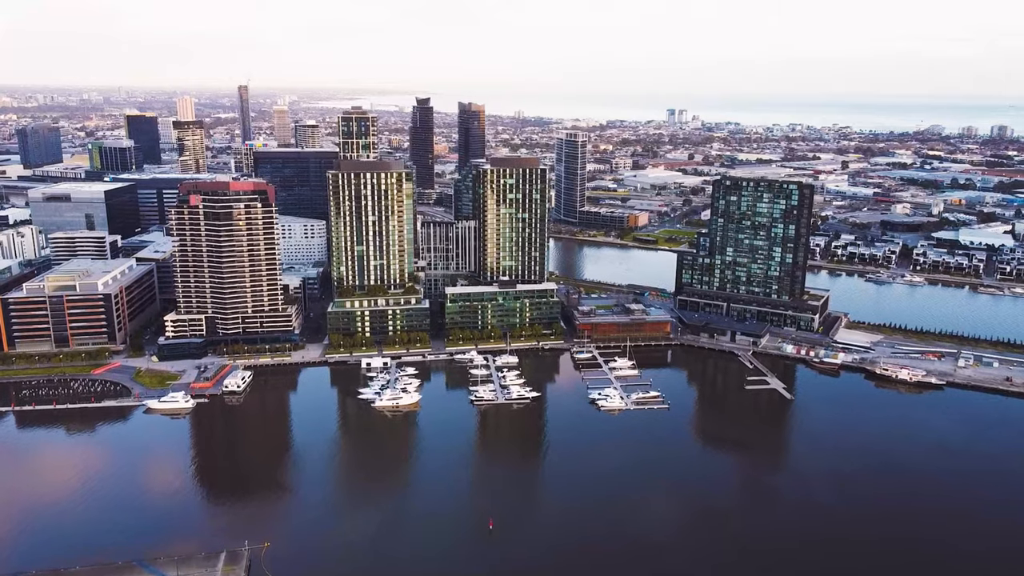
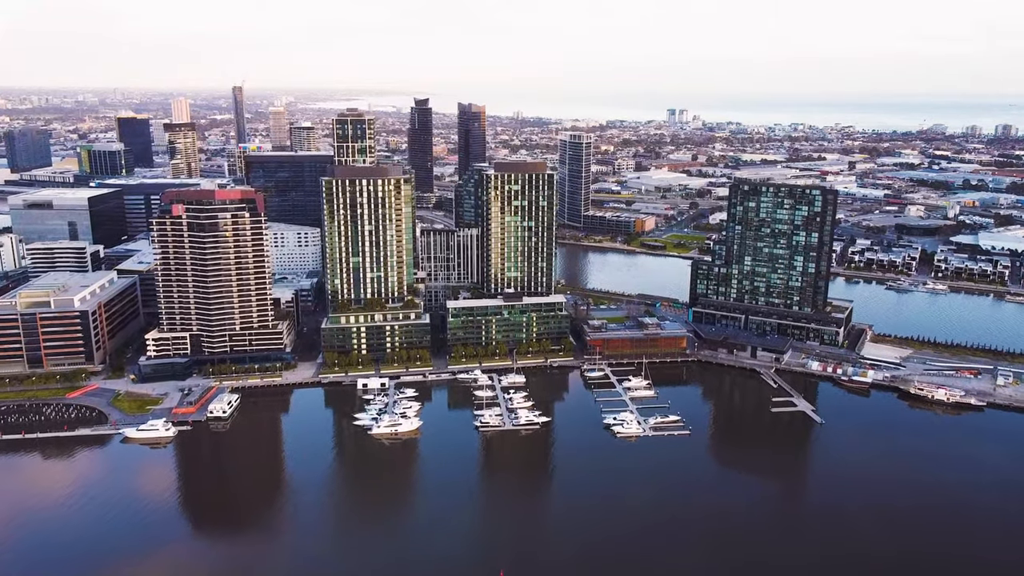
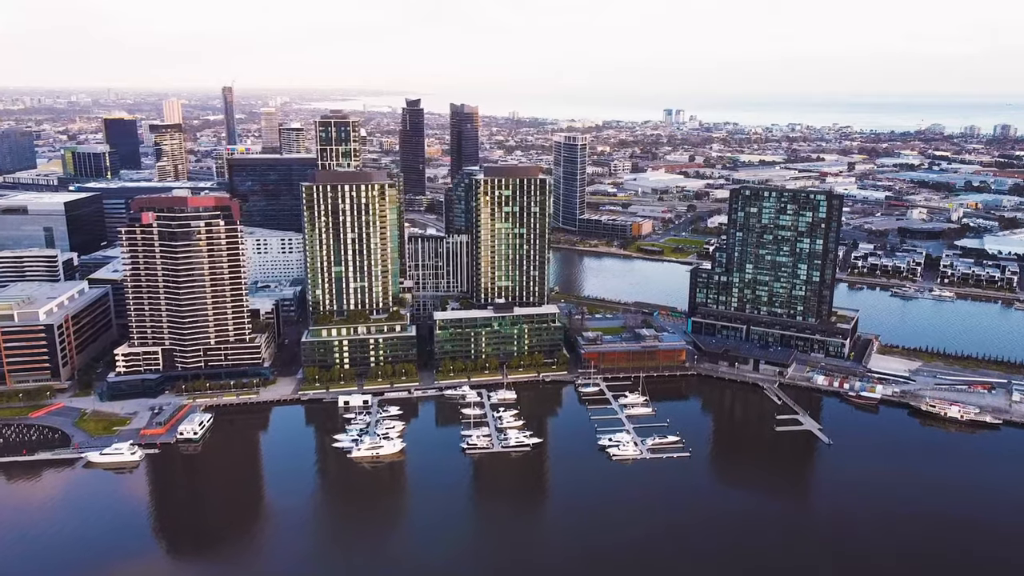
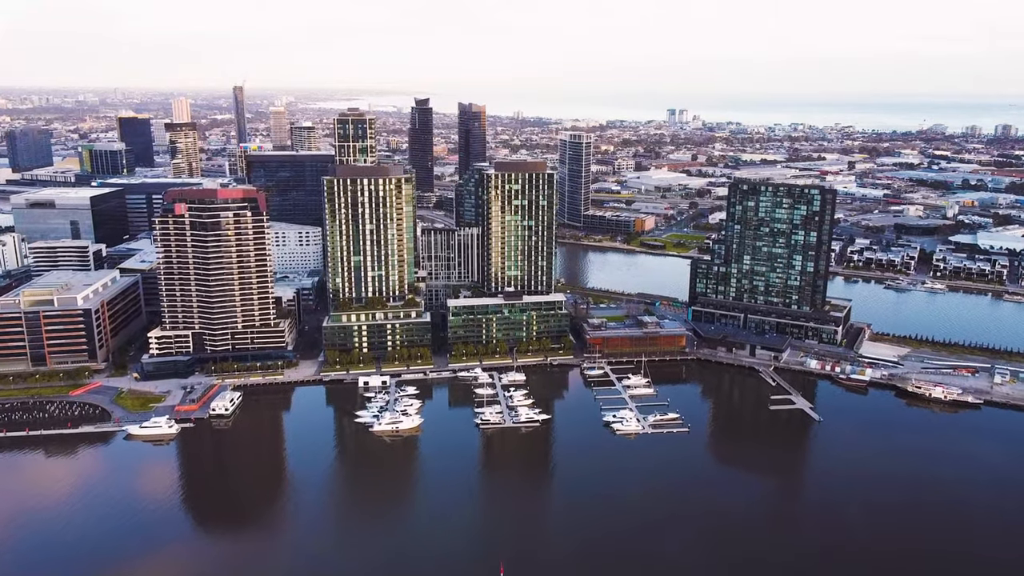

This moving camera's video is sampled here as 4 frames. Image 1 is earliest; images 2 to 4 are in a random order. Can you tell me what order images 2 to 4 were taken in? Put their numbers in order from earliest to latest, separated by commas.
4, 2, 3
